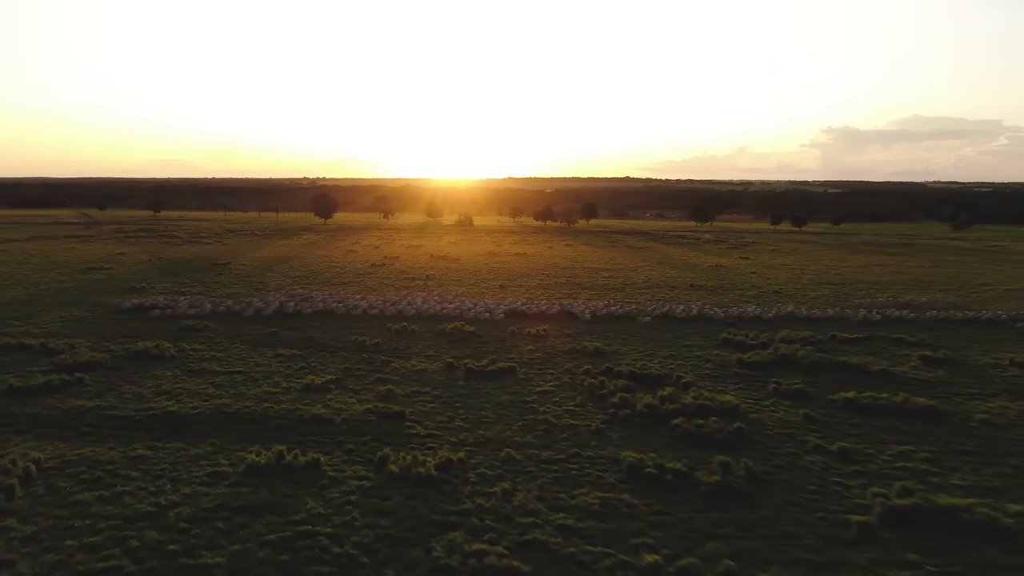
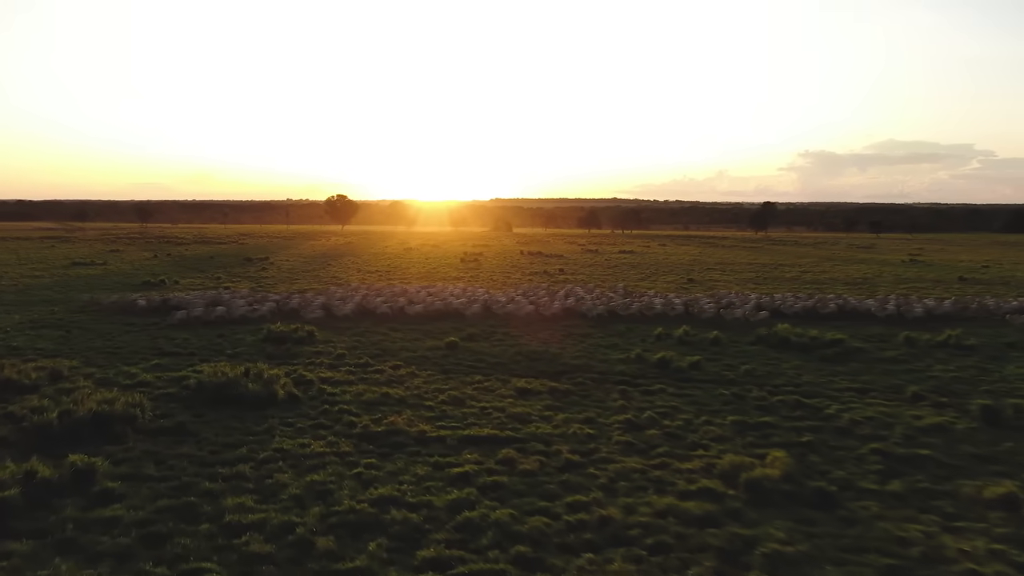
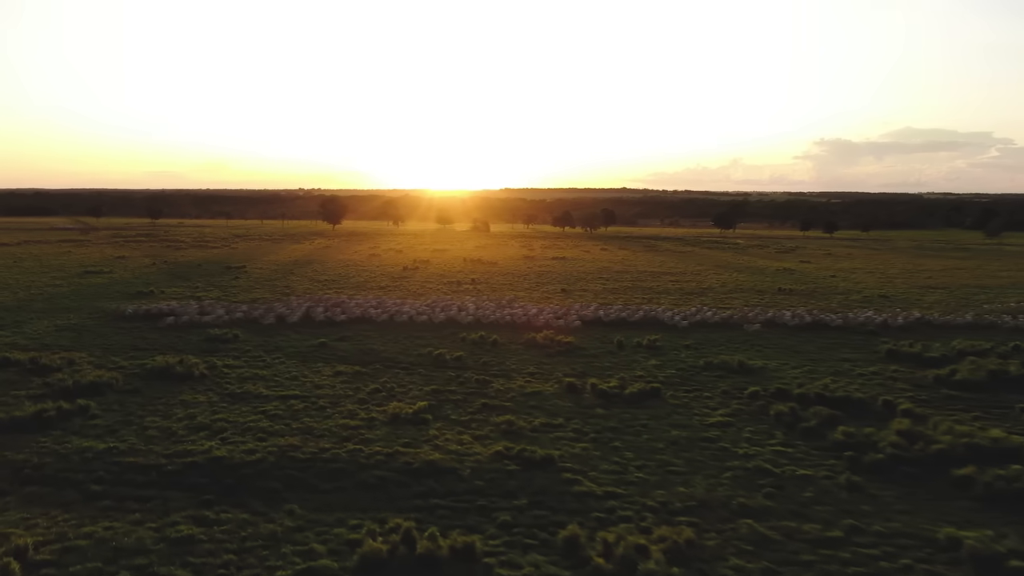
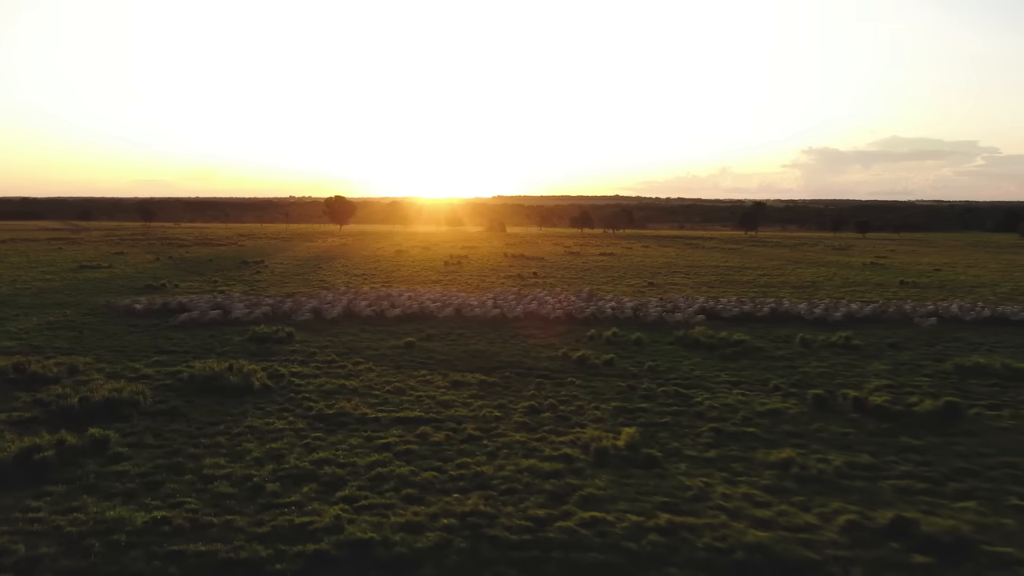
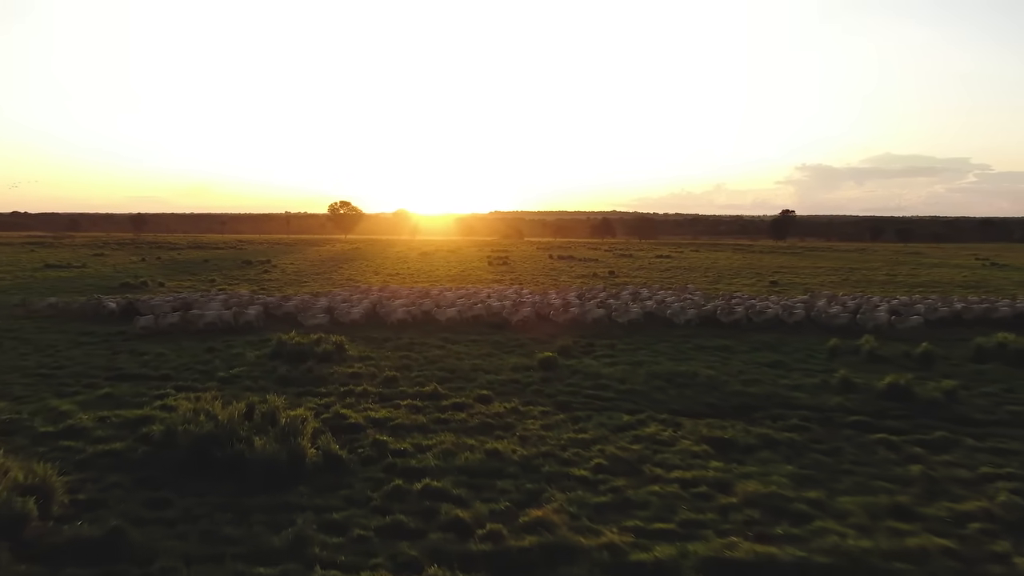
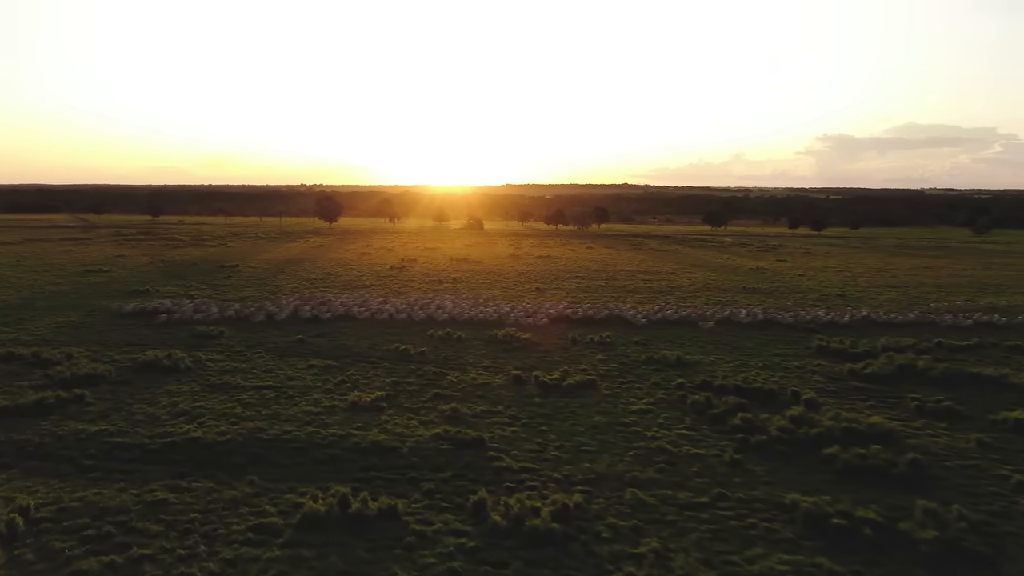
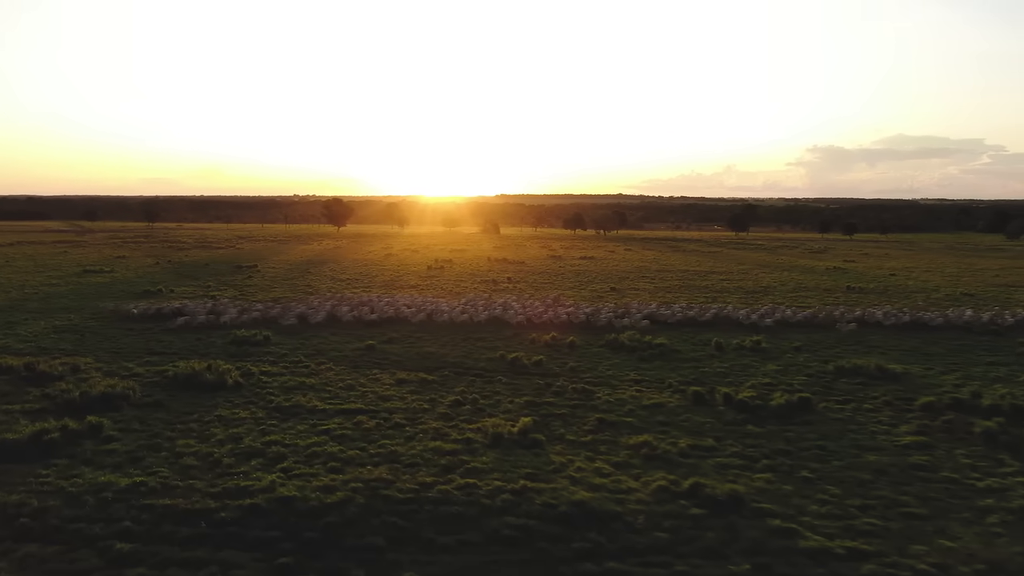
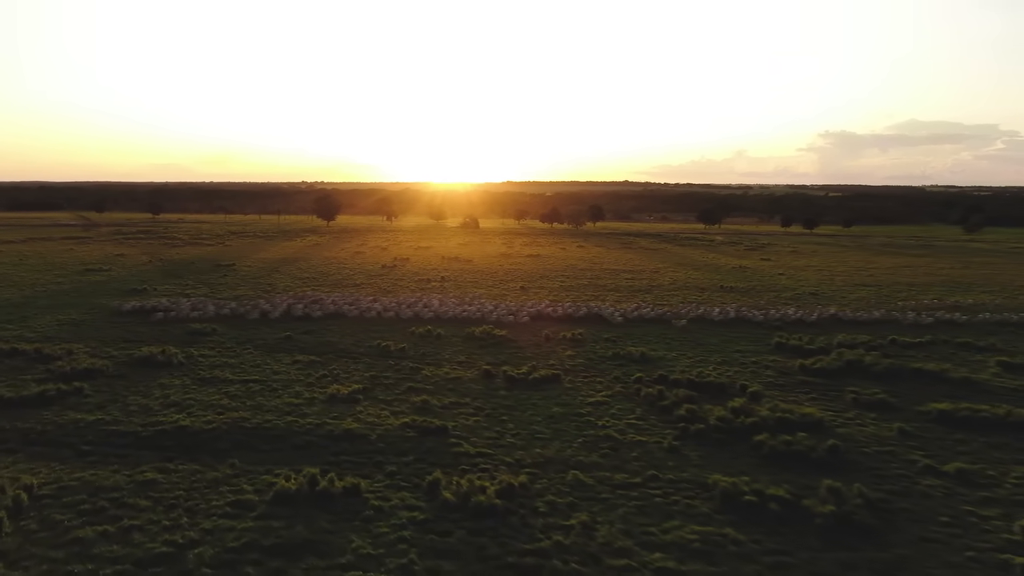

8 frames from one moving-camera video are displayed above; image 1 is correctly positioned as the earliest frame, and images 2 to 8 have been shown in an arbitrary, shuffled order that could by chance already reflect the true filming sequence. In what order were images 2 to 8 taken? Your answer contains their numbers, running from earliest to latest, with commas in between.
8, 6, 3, 7, 4, 2, 5
